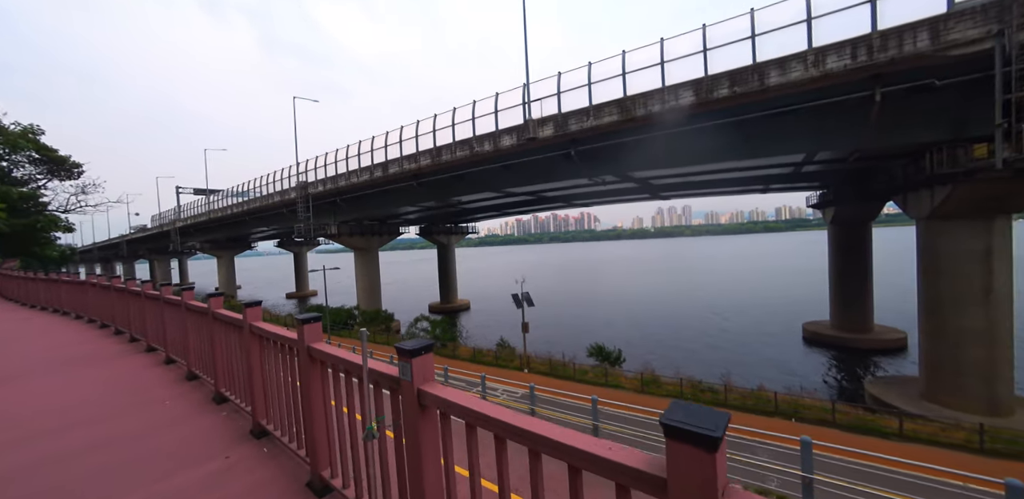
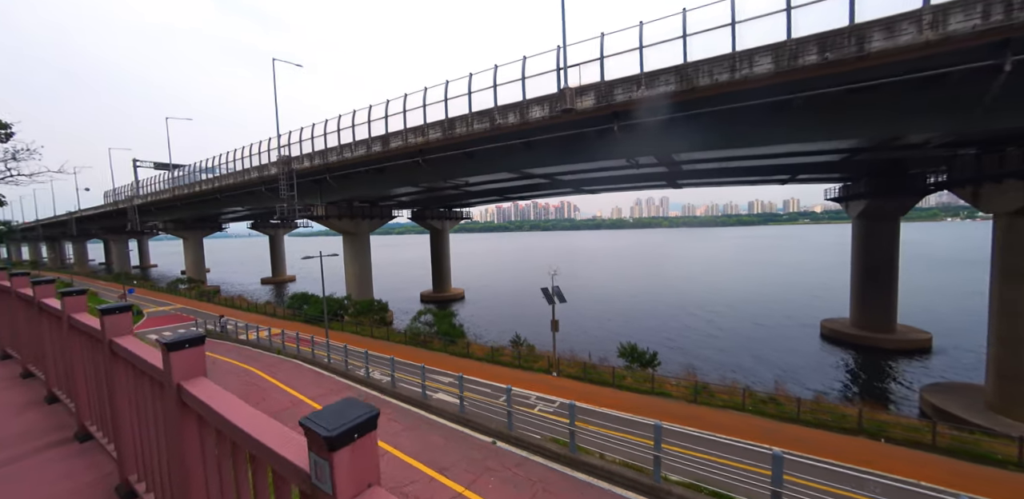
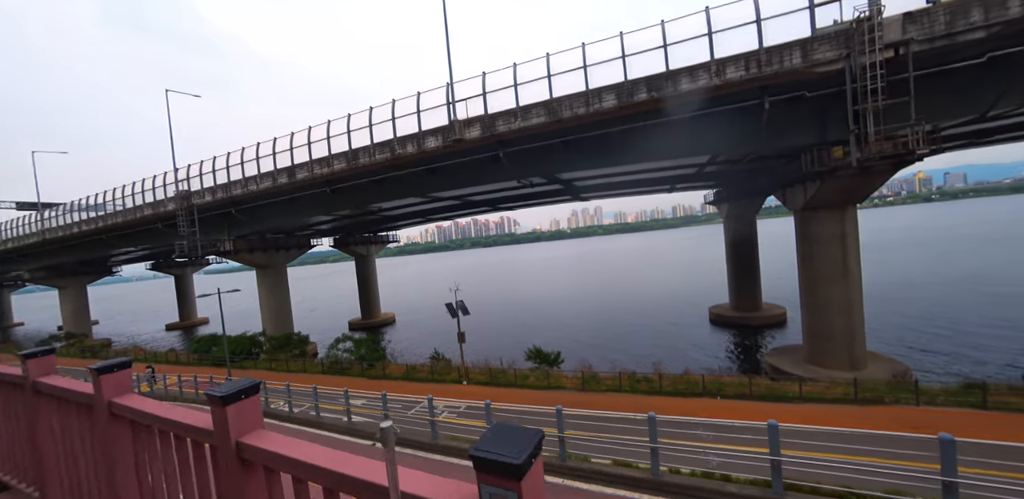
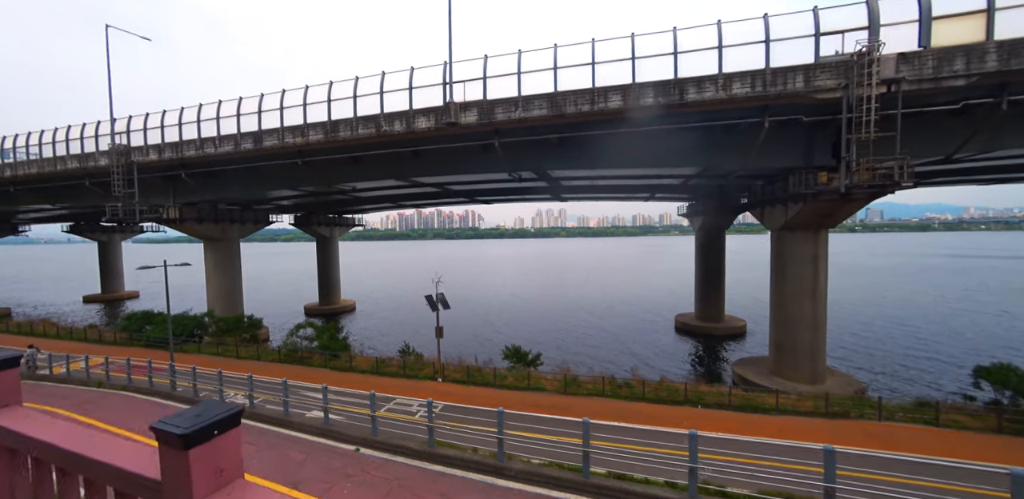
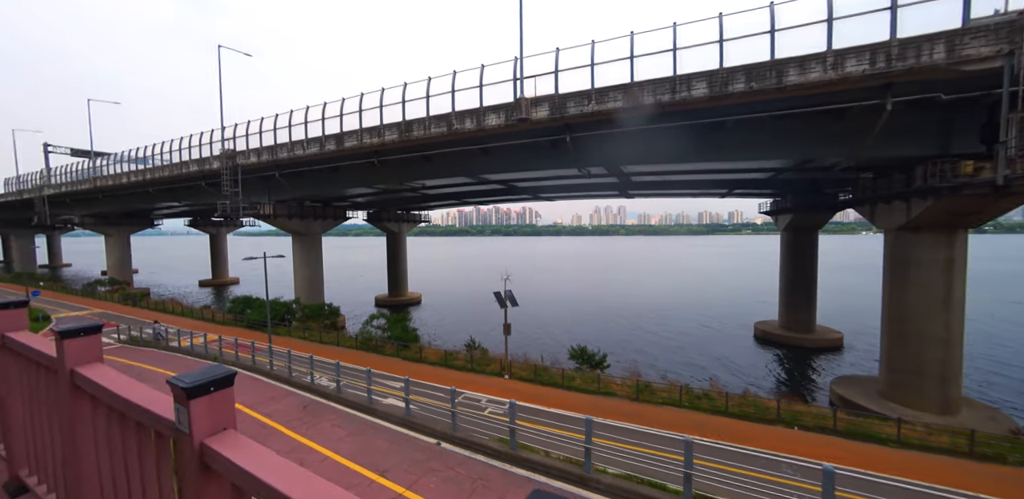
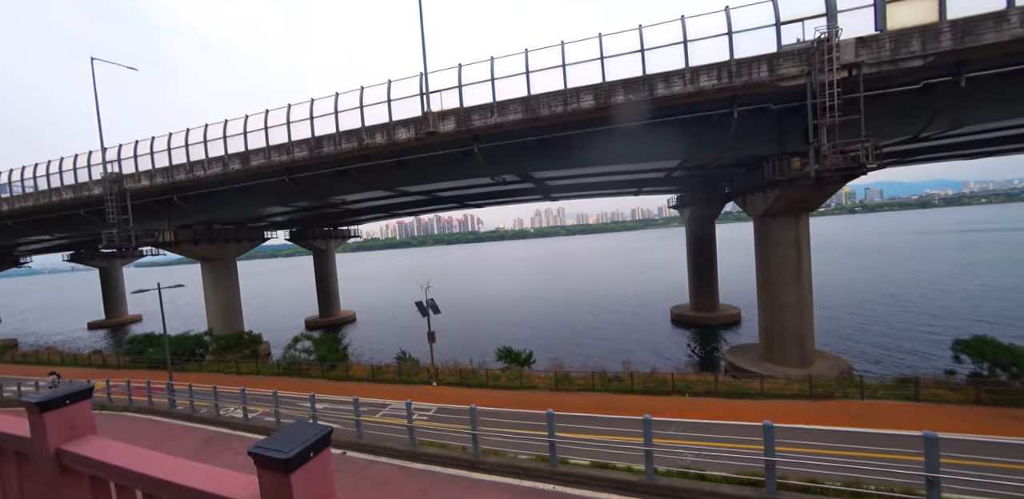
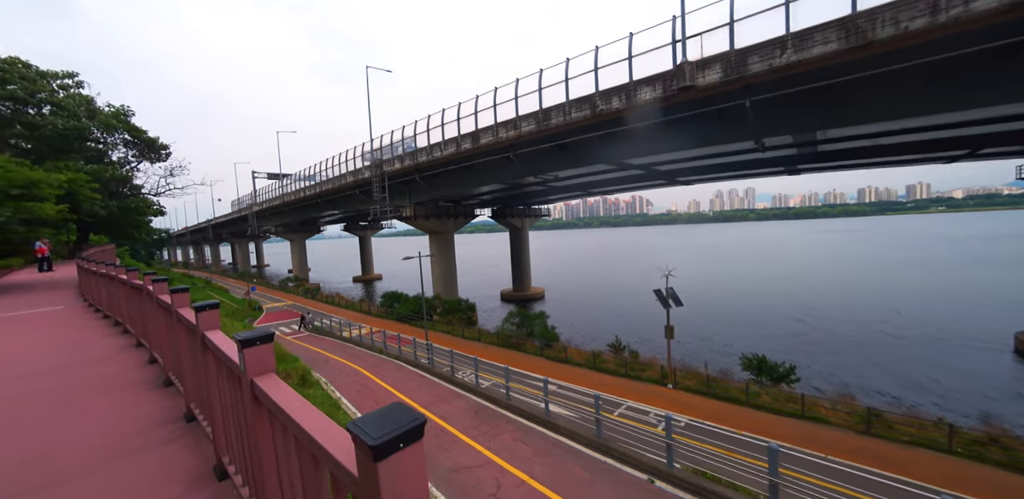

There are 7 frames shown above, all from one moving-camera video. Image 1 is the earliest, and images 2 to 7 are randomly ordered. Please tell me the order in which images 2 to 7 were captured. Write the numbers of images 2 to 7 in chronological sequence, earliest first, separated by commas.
3, 6, 4, 5, 2, 7
